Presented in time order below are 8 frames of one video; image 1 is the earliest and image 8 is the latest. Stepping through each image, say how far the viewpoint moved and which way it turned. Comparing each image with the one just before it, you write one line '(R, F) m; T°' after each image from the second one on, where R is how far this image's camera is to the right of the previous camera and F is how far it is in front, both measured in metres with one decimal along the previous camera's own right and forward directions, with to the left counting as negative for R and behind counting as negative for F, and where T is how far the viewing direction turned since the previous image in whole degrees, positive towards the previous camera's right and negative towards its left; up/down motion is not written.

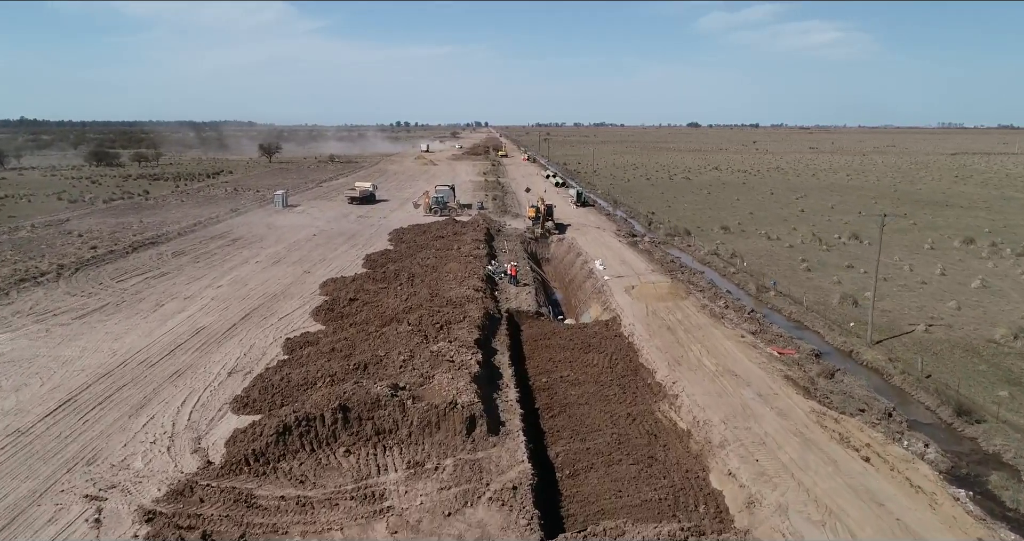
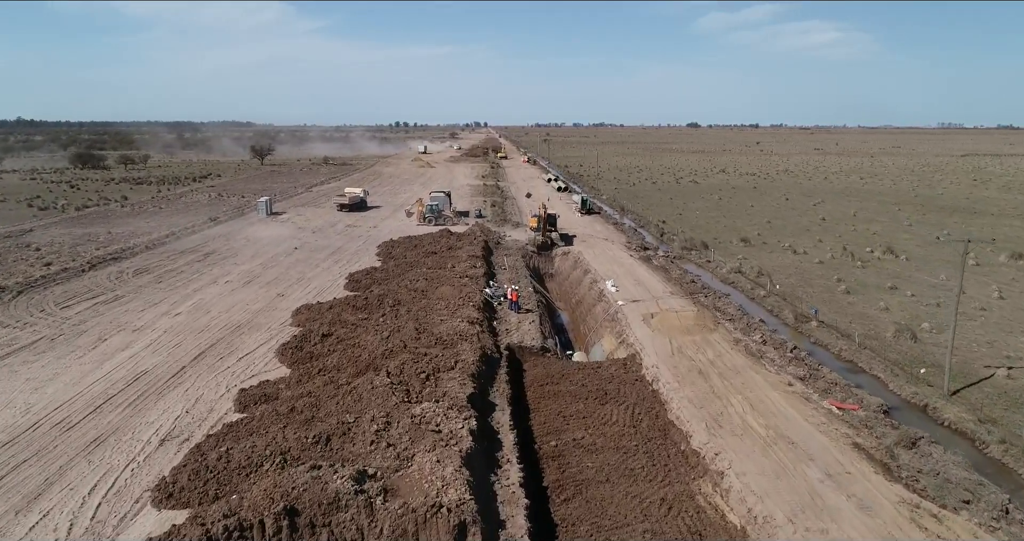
(-0.1, +3.4) m; 0°
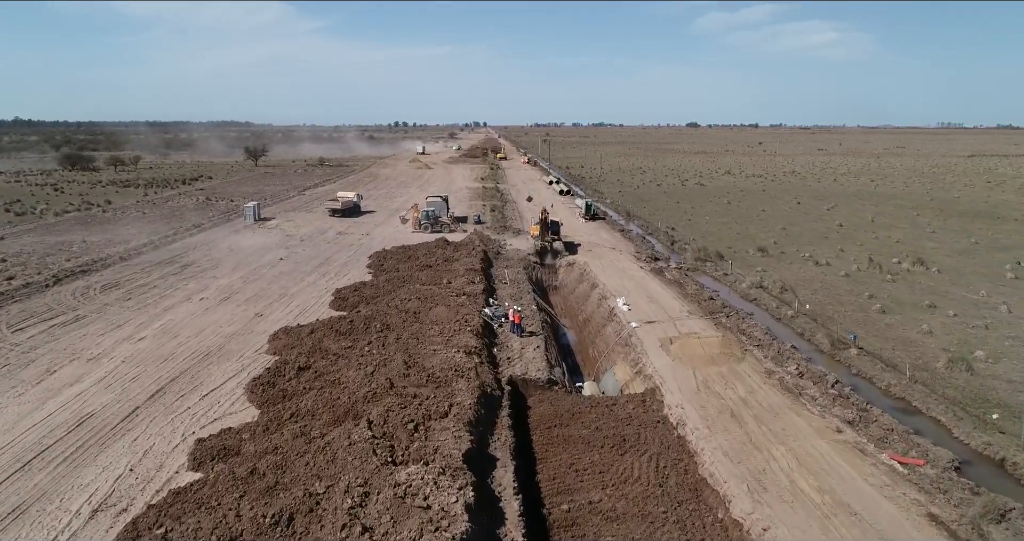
(-0.1, +2.4) m; 0°
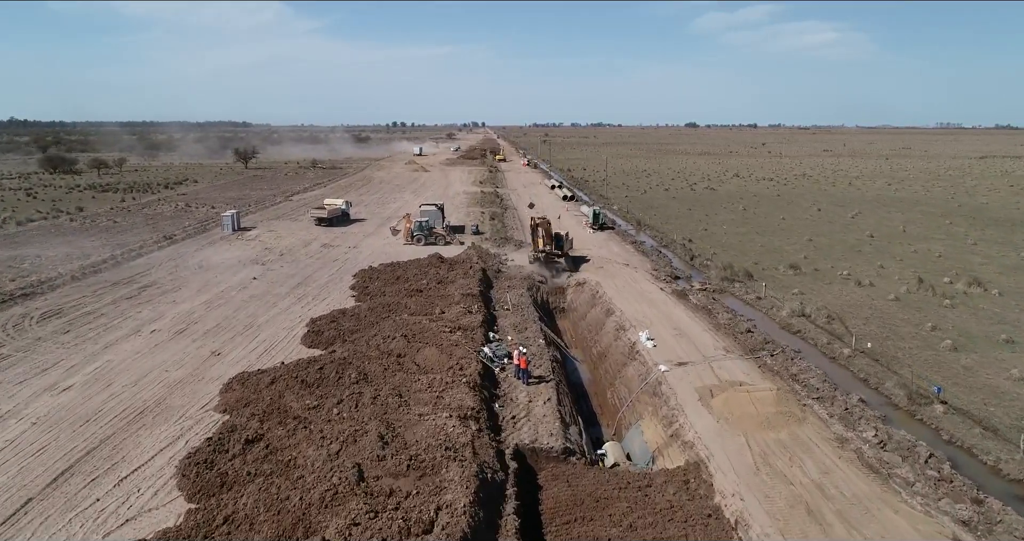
(-0.2, +3.7) m; 0°
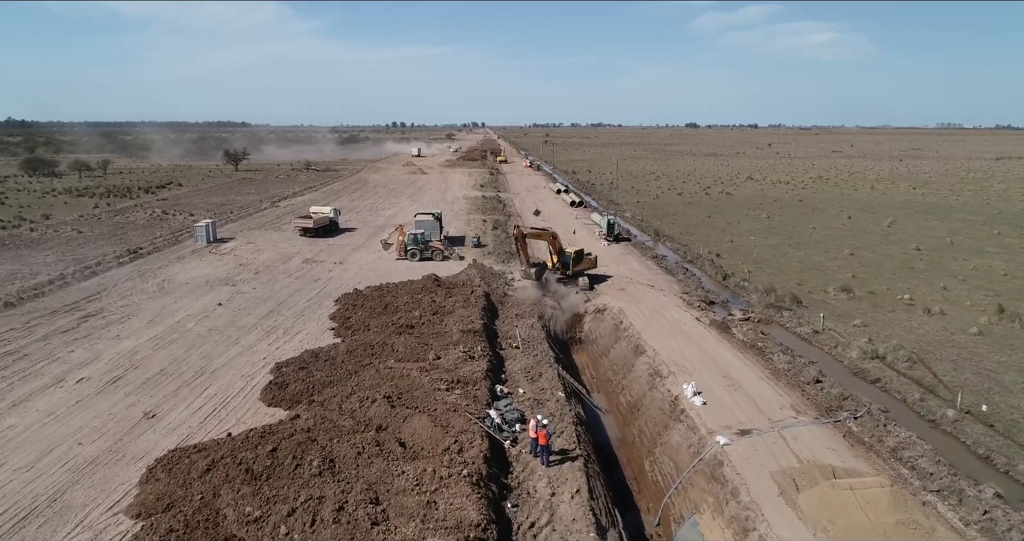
(-0.3, +4.3) m; 0°
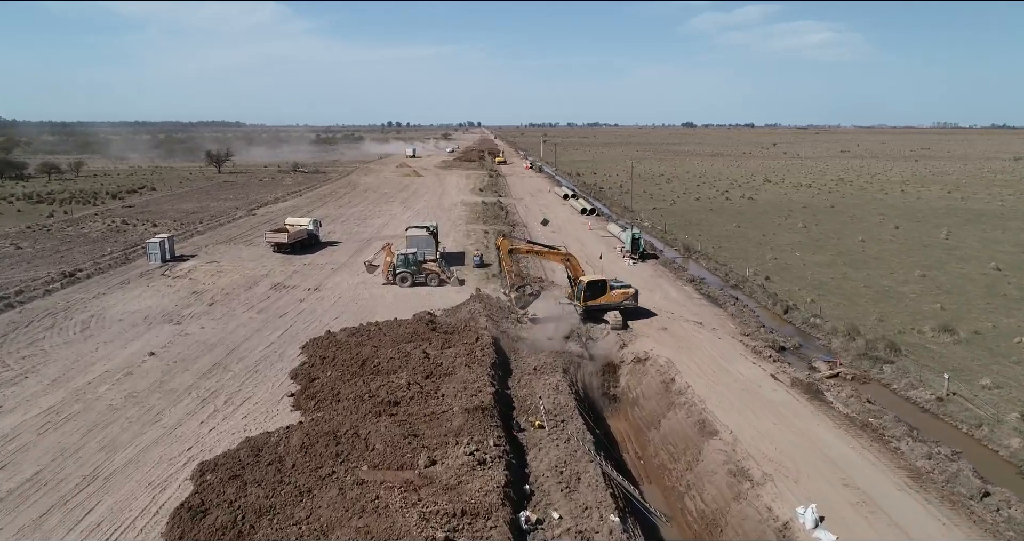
(-0.6, +5.6) m; 0°
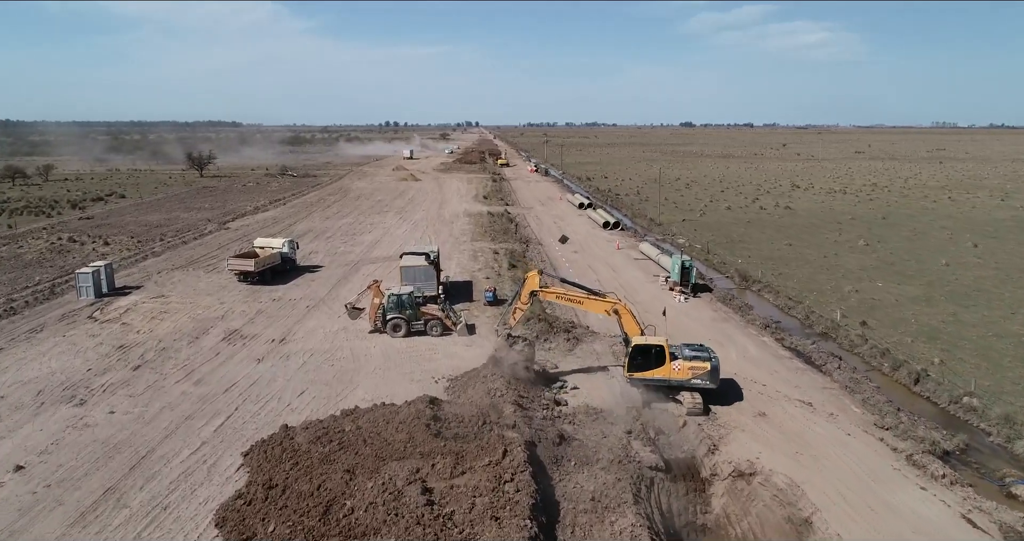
(-0.9, +6.5) m; 0°
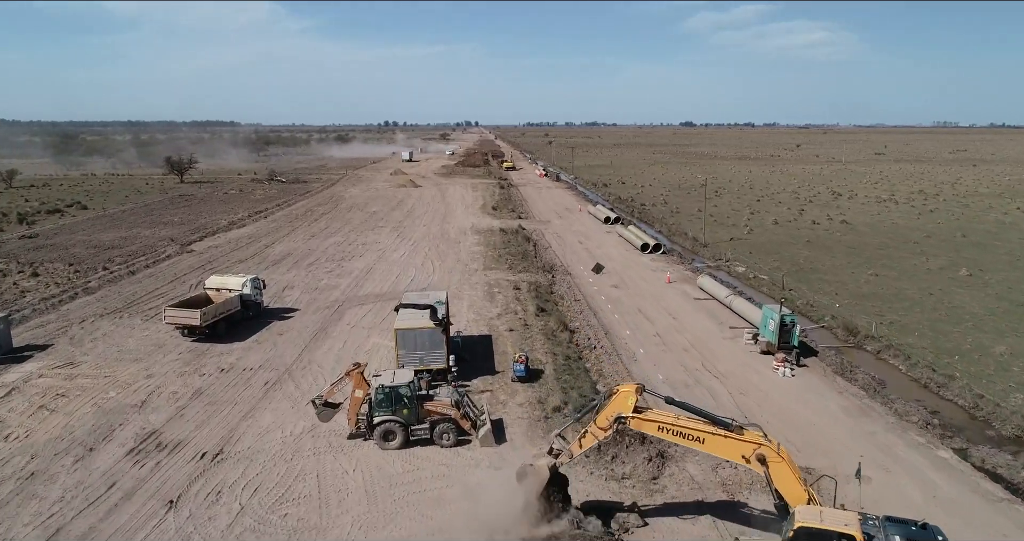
(-1.1, +7.2) m; 0°
